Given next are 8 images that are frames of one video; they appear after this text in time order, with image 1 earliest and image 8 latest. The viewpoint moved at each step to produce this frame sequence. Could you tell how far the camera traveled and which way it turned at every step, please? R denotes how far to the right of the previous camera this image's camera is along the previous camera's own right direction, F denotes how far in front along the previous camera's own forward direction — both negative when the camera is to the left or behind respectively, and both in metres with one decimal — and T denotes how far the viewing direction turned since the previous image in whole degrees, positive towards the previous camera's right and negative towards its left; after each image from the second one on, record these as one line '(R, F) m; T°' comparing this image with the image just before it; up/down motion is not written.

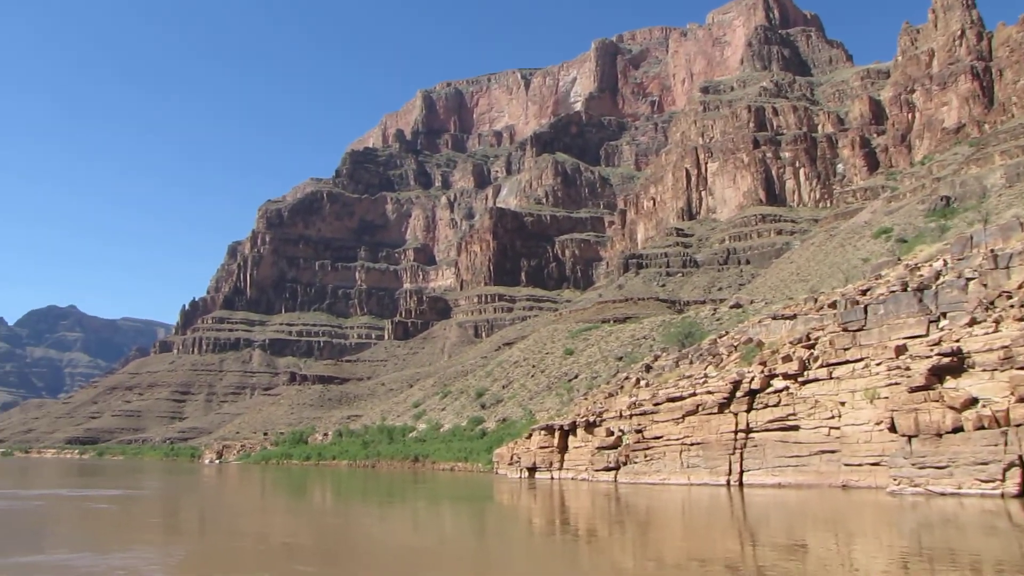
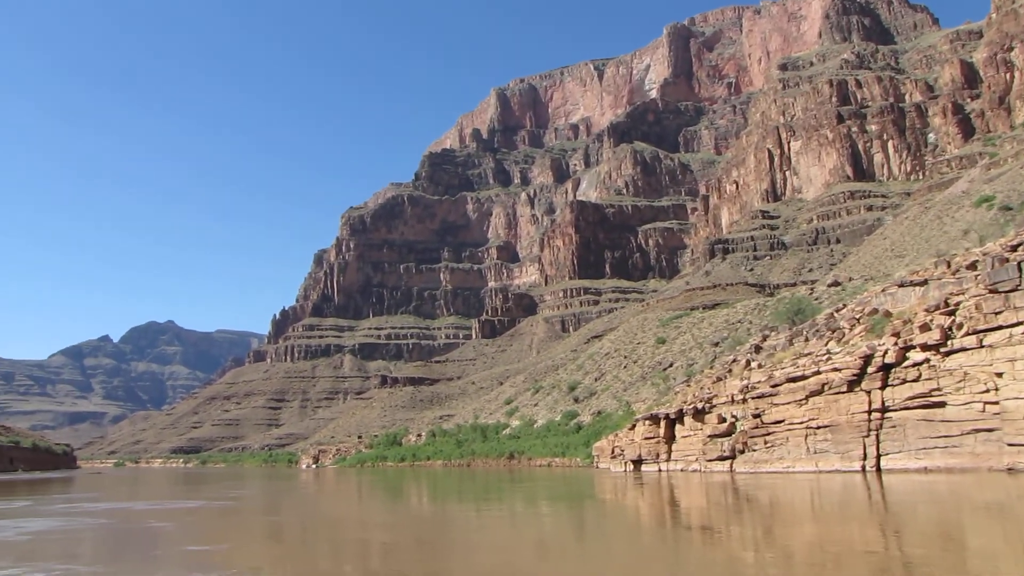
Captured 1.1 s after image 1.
(-0.1, +0.5) m; -5°
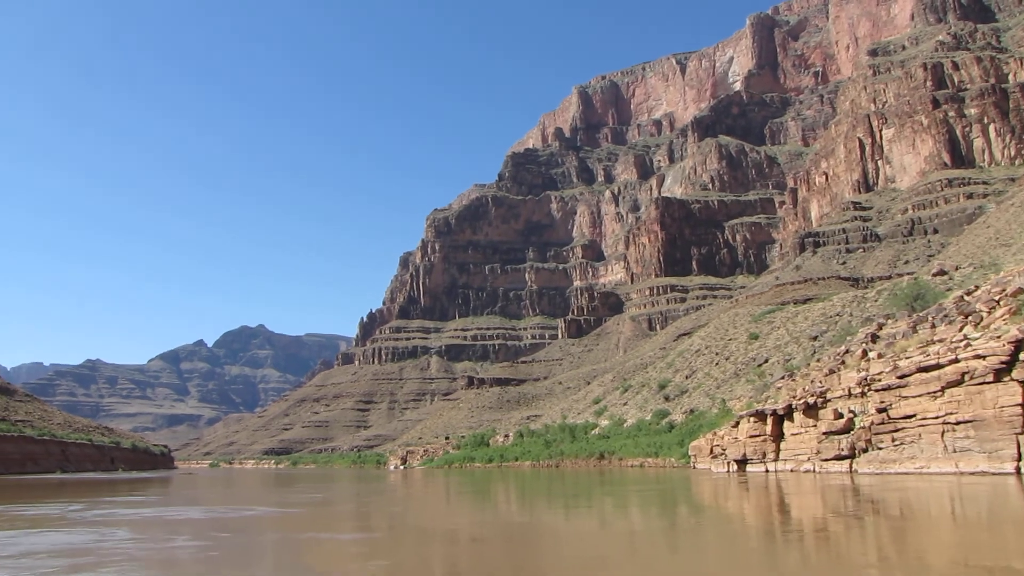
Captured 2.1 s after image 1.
(-0.1, +0.6) m; -5°
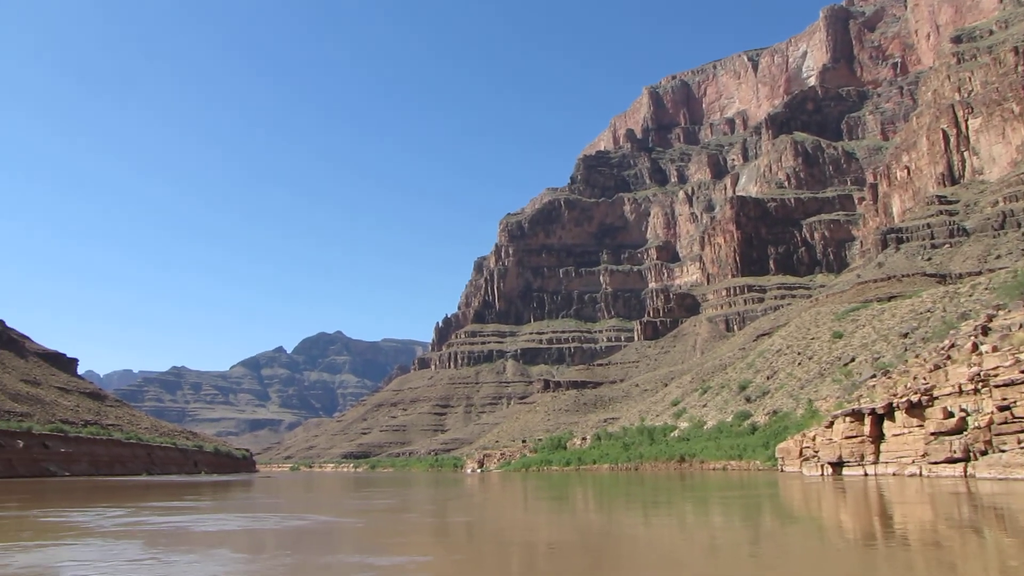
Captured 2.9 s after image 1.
(0.0, +0.4) m; -4°
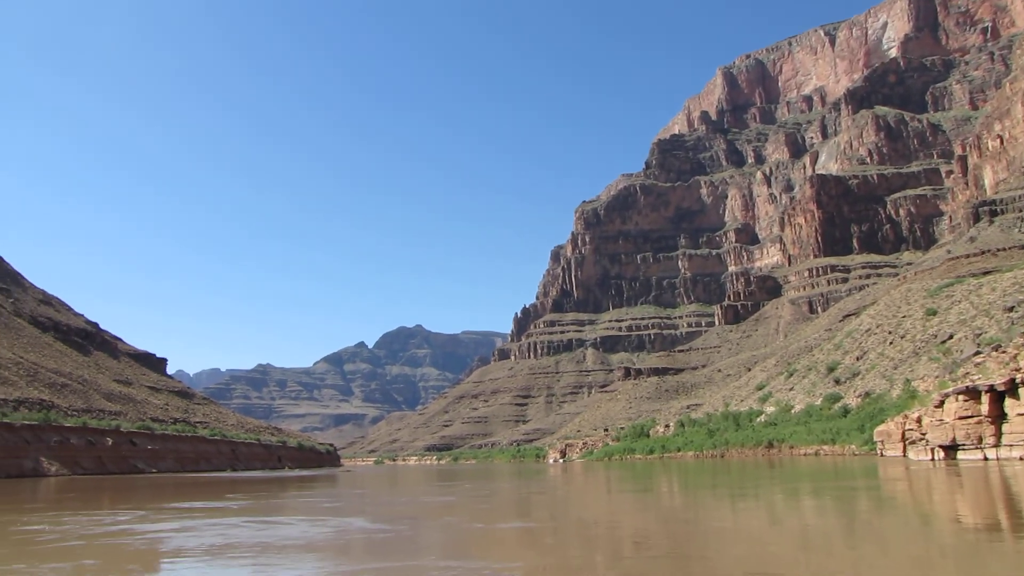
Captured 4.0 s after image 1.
(+0.1, +0.7) m; -4°
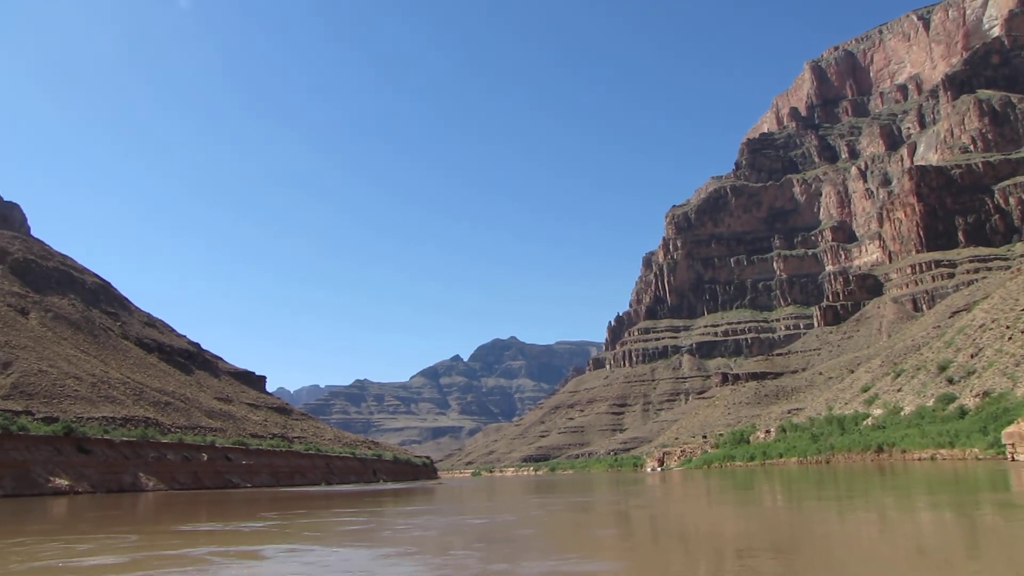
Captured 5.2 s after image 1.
(+0.1, +0.9) m; -5°
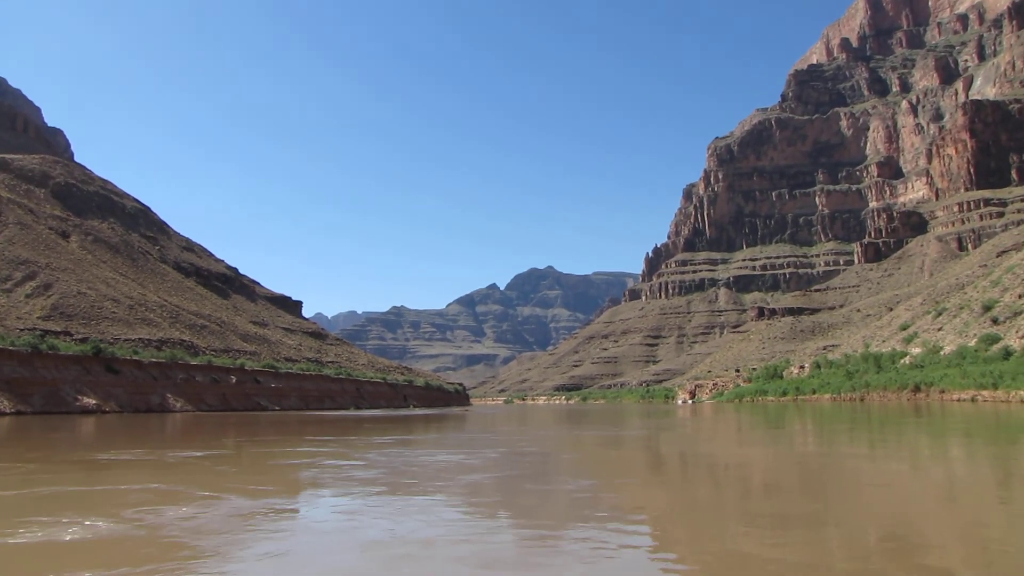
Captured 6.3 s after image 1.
(+0.2, +0.6) m; -2°
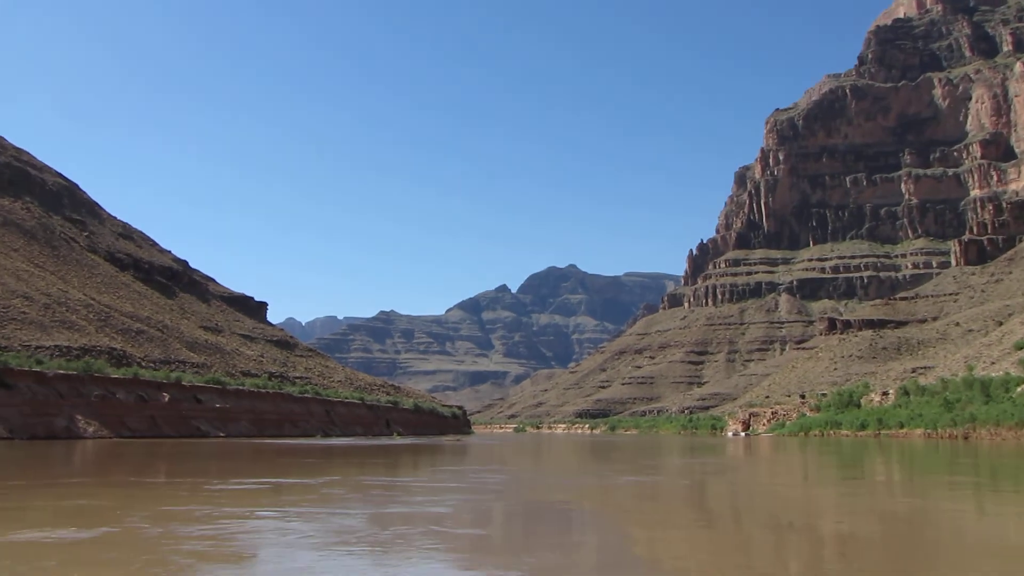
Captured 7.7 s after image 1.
(+1.6, +8.1) m; -3°
